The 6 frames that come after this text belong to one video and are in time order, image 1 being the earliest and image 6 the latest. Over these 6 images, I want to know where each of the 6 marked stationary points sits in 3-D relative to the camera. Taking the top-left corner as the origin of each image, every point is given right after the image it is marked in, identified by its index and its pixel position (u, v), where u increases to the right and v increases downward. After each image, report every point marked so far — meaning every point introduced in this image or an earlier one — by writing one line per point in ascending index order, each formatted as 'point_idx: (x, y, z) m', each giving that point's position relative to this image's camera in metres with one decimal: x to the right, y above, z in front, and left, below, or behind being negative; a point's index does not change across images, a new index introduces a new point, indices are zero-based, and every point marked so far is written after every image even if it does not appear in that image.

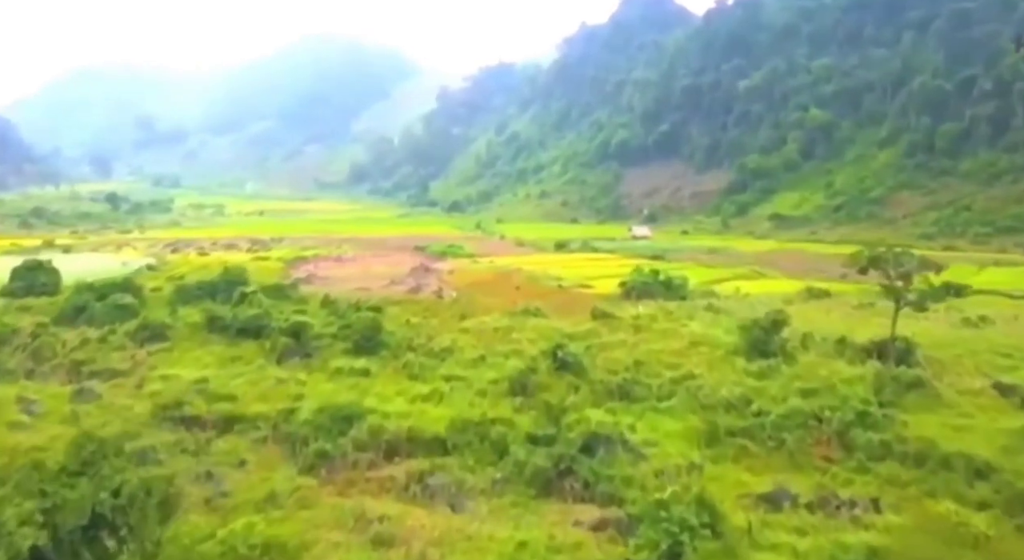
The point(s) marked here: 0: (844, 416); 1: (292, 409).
0: (+7.5, -3.1, +18.5) m
1: (-5.2, -3.1, +19.6) m
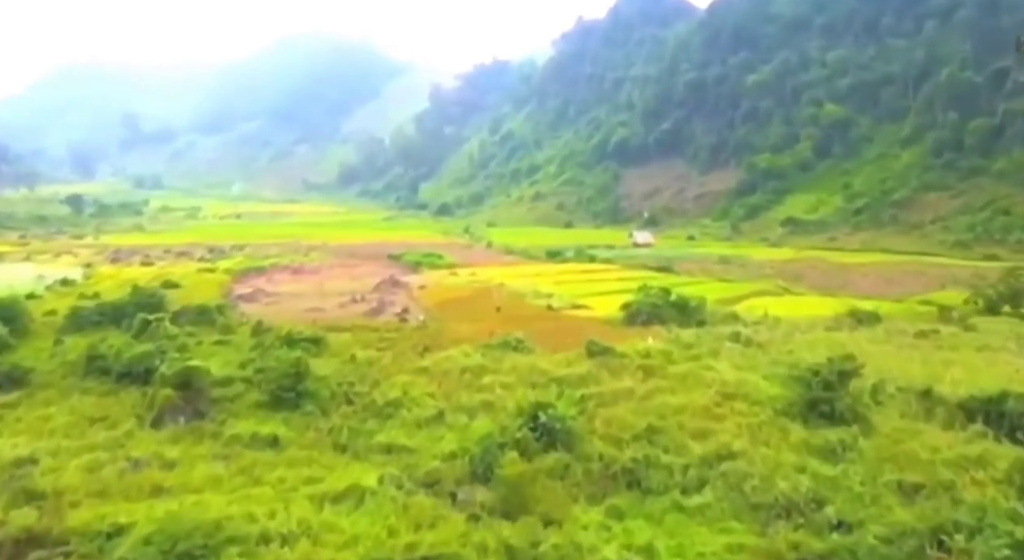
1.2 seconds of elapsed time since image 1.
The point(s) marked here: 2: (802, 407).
0: (+6.8, -3.7, +11.7) m
1: (-6.0, -3.7, +12.7) m
2: (+6.2, -2.7, +17.7) m
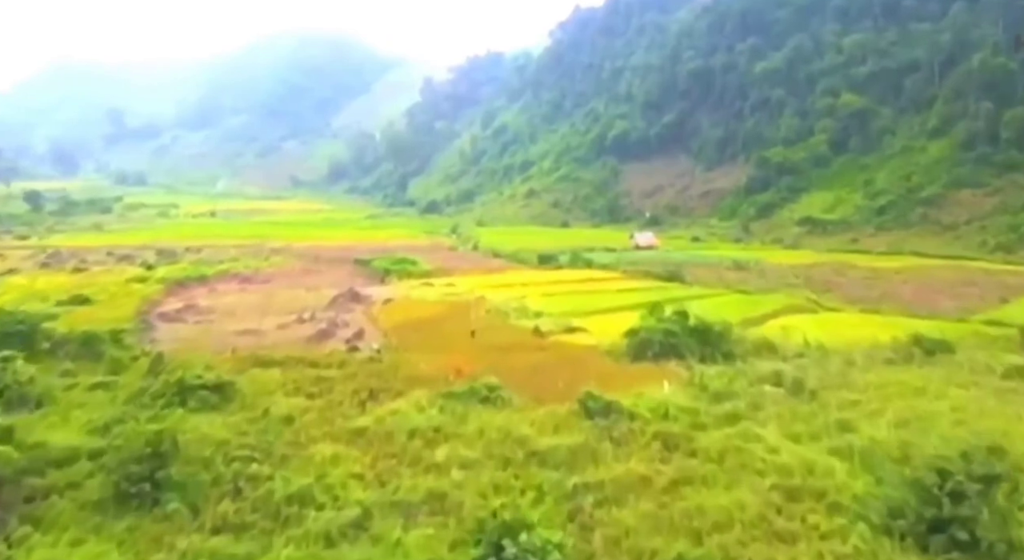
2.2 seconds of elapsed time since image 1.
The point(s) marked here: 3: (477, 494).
0: (+6.1, -4.4, +5.3) m
1: (-6.6, -4.4, +6.3) m
2: (+5.6, -3.4, +11.3) m
3: (-0.6, -3.7, +14.2) m
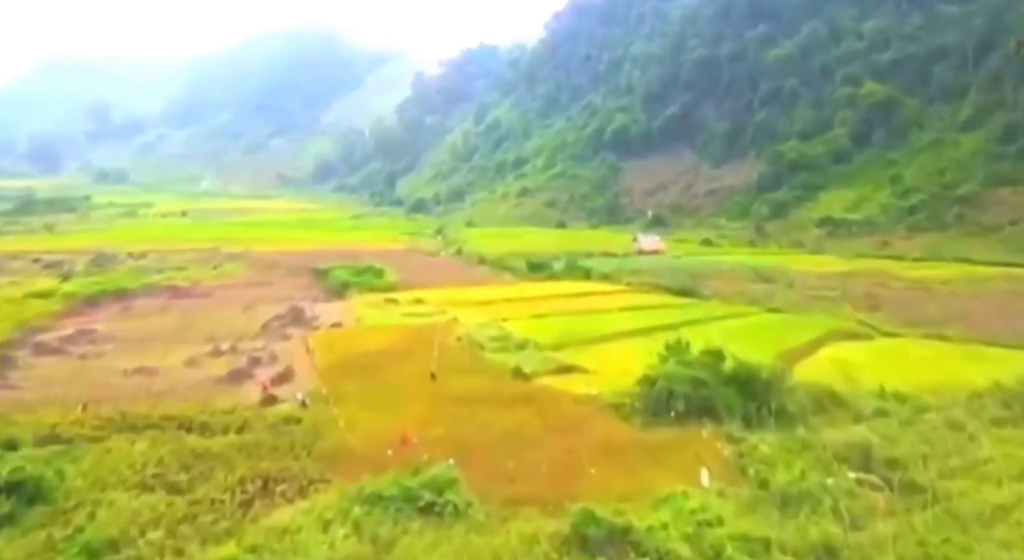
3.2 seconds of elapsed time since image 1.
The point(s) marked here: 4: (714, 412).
0: (+5.5, -5.0, -1.3) m
1: (-7.2, -5.0, -0.4) m
2: (+5.0, -4.0, +4.7) m
3: (-1.2, -4.3, +7.5) m
4: (+4.1, -2.7, +16.6) m
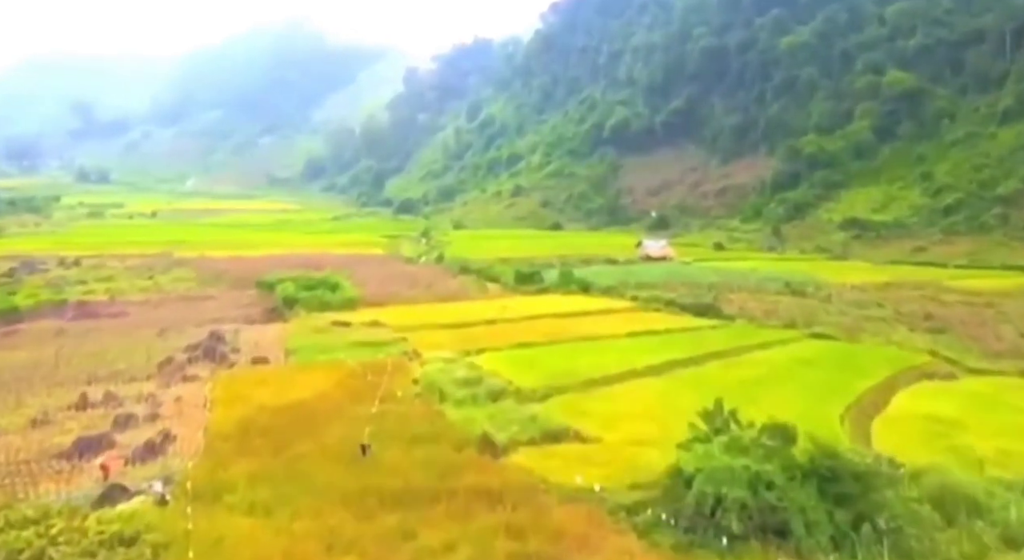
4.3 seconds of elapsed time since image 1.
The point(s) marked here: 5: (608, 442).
0: (+5.0, -5.5, -7.4) m
1: (-7.7, -5.5, -6.5) m
2: (+4.4, -4.5, -1.4) m
3: (-1.8, -4.8, +1.4) m
4: (+3.5, -3.2, +10.5) m
5: (+1.6, -2.7, +14.2) m
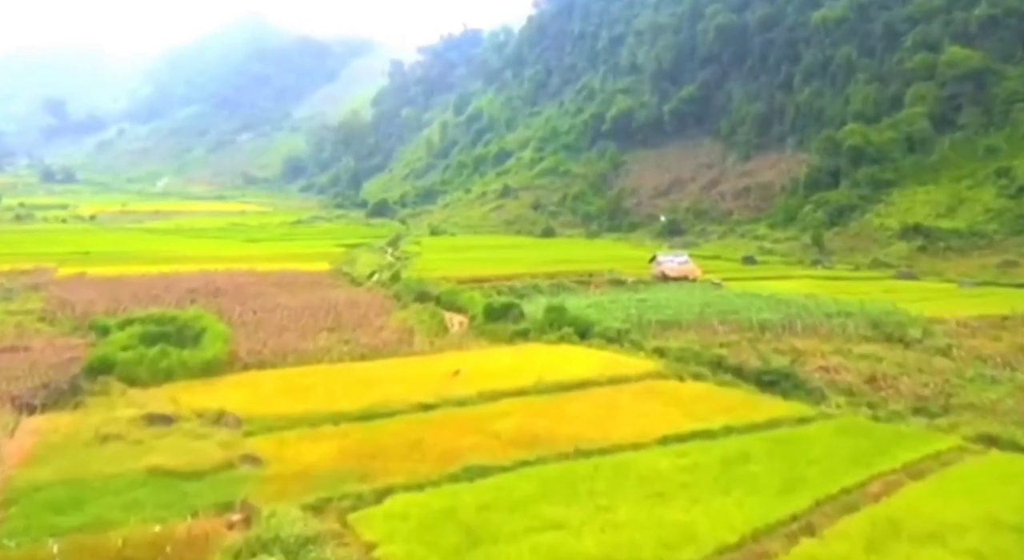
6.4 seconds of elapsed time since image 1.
0: (+4.2, -6.5, -18.1) m
1: (-8.5, -6.5, -17.2) m
2: (+3.6, -5.5, -12.1) m
3: (-2.6, -5.8, -9.3) m
4: (+2.6, -4.2, -0.2) m
5: (+0.7, -3.7, +3.6) m
